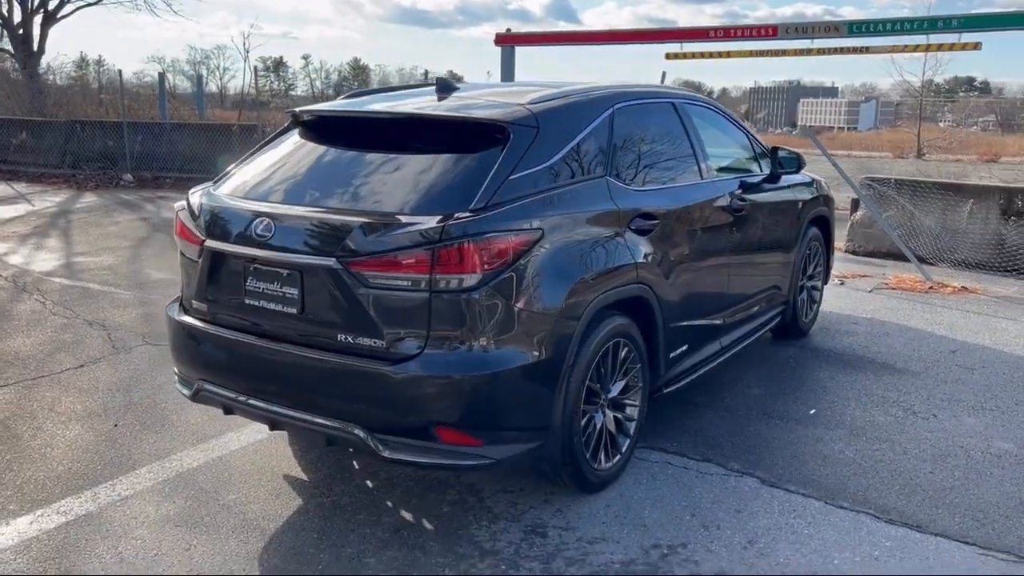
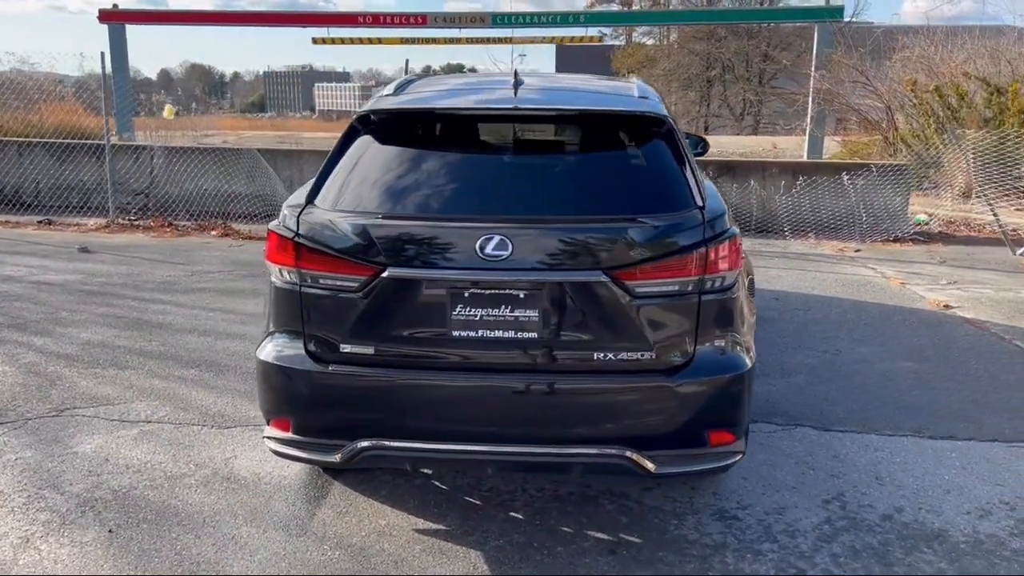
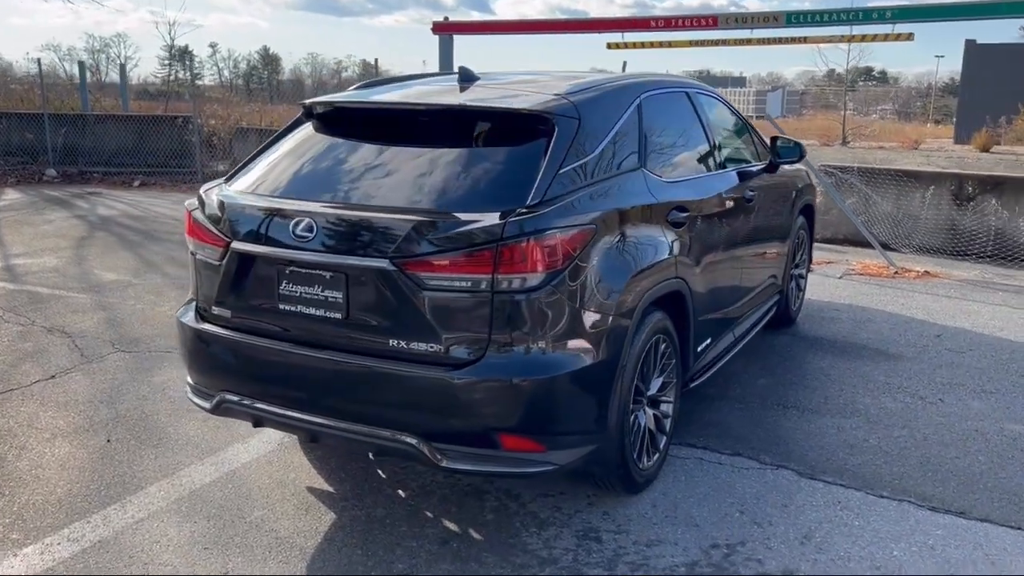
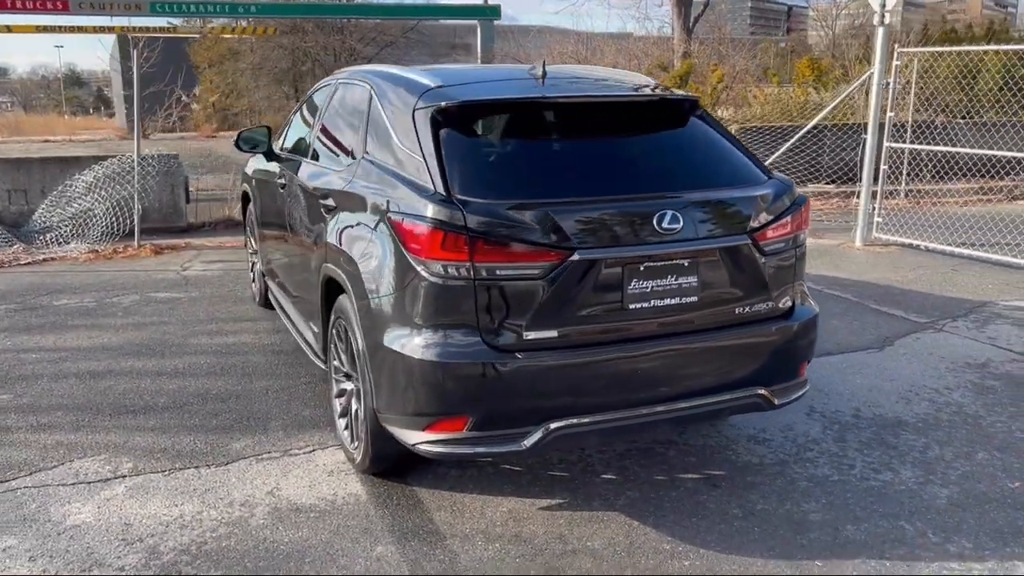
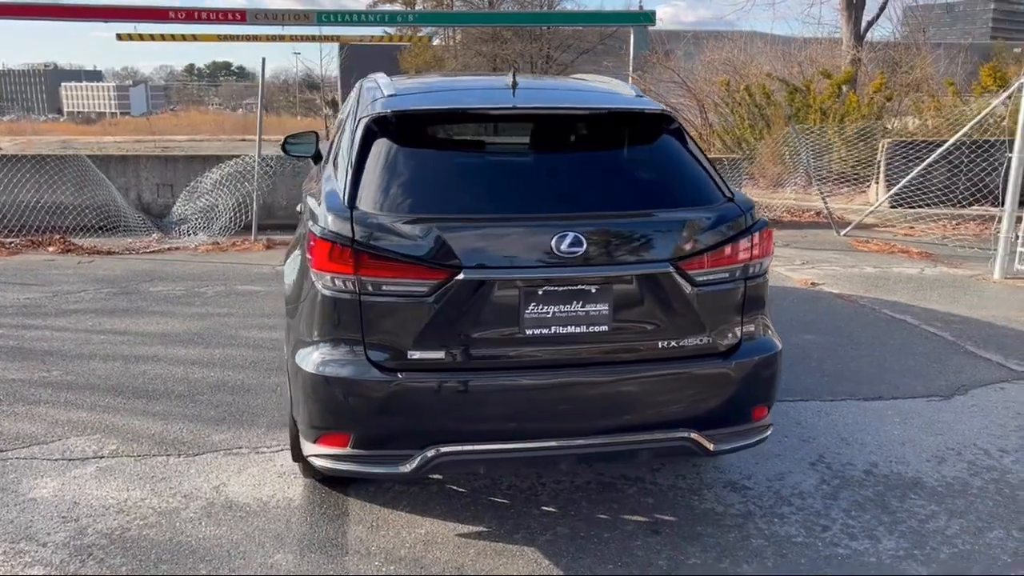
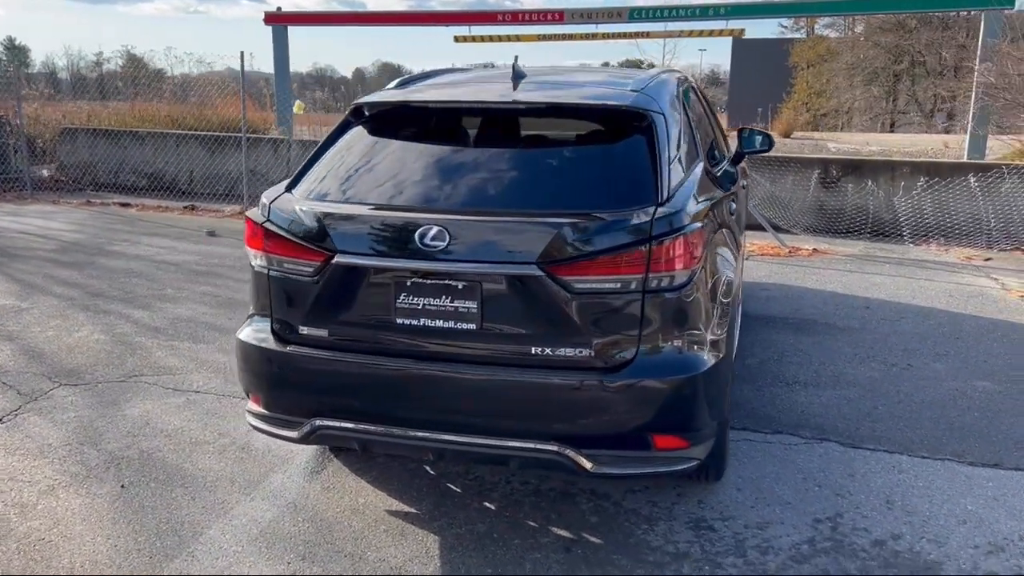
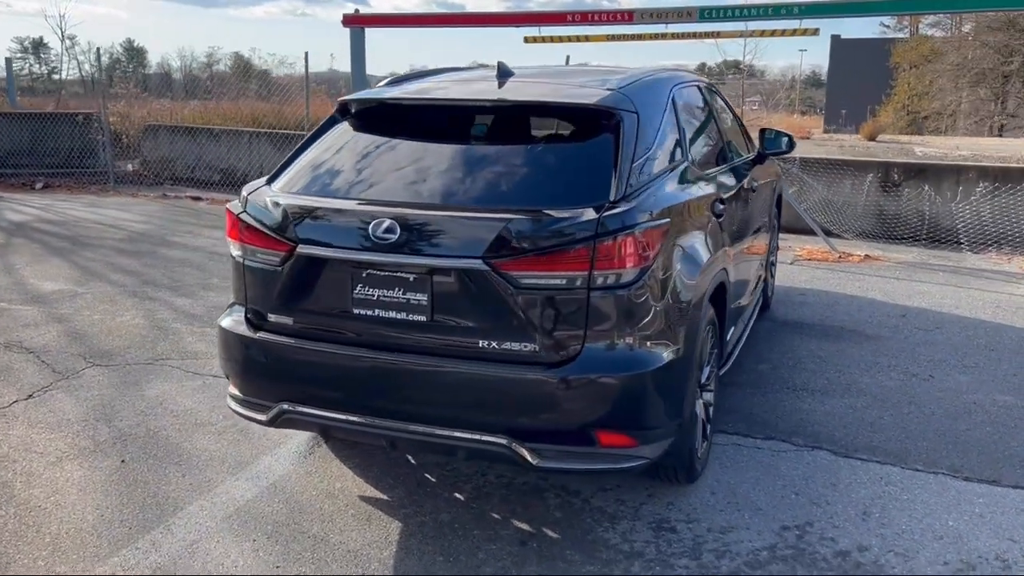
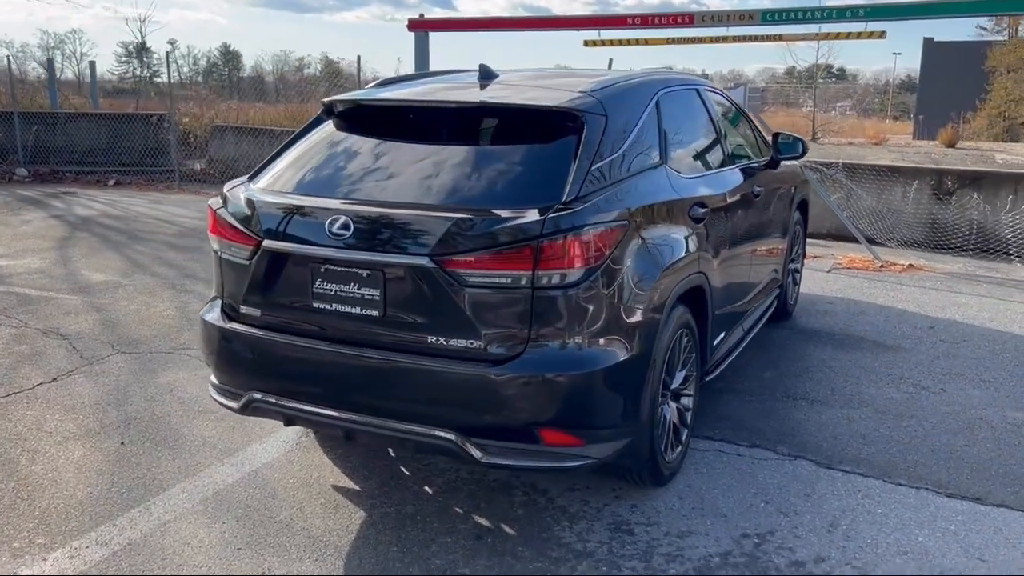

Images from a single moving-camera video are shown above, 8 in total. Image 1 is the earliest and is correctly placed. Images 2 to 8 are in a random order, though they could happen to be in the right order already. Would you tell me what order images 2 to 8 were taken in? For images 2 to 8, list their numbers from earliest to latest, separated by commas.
3, 8, 7, 6, 2, 5, 4
